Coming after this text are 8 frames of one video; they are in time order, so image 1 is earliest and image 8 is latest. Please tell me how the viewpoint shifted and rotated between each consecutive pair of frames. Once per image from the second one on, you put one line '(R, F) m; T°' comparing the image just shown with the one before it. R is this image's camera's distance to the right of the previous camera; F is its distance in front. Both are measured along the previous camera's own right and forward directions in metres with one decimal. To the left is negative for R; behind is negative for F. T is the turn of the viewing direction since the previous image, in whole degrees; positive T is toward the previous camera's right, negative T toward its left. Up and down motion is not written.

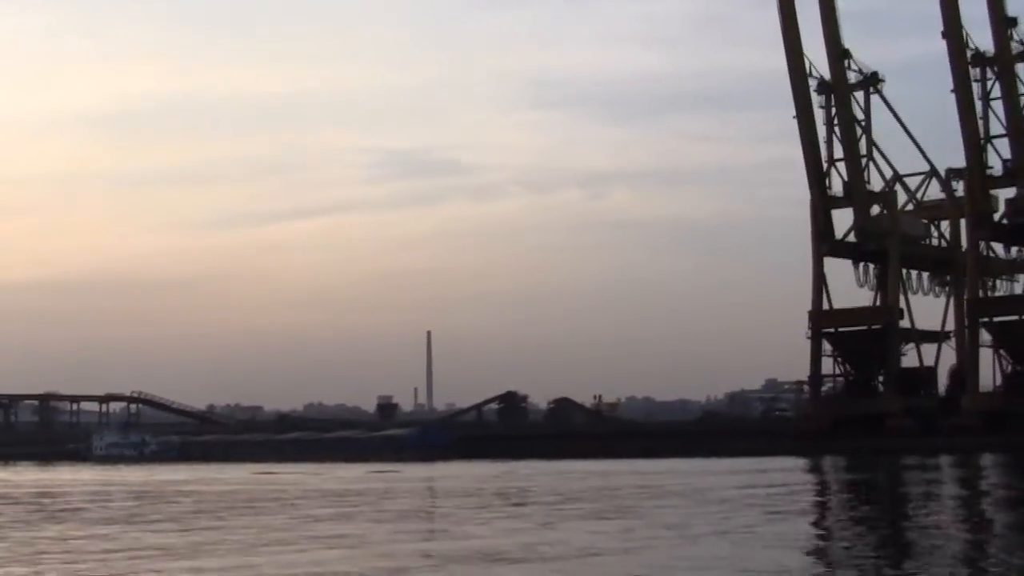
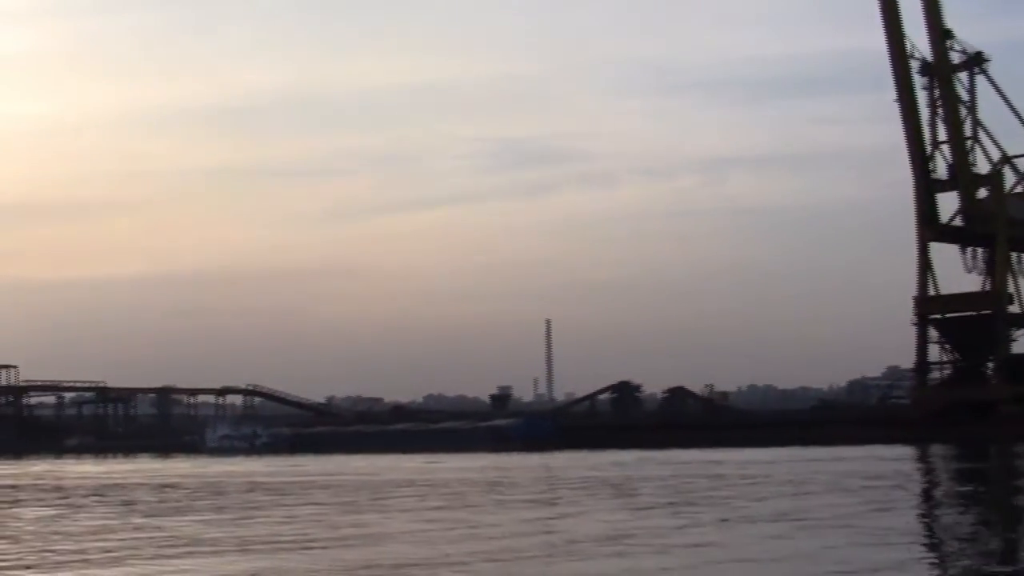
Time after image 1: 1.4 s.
(0.0, -0.2) m; -4°
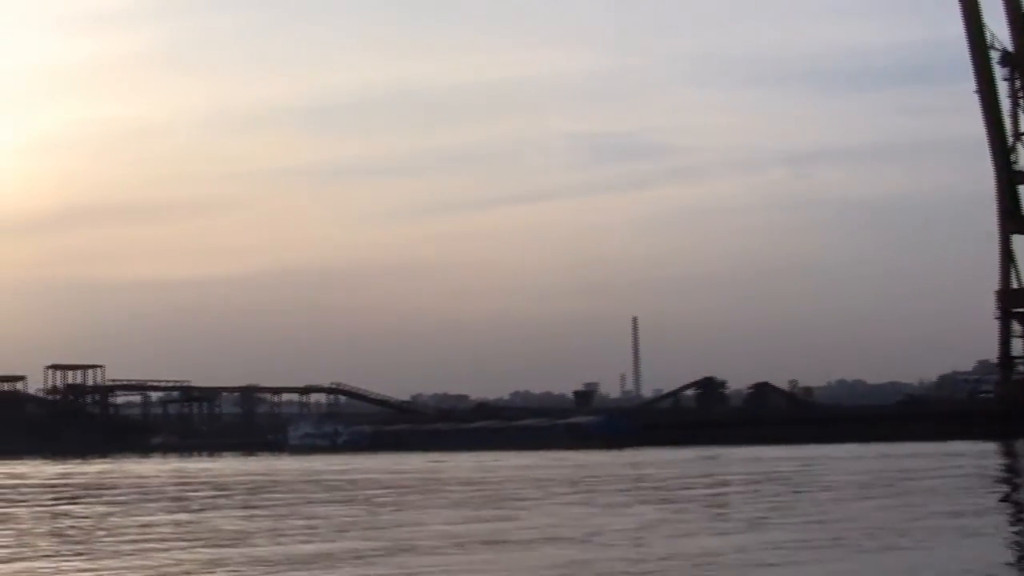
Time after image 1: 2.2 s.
(+0.2, +0.2) m; -3°
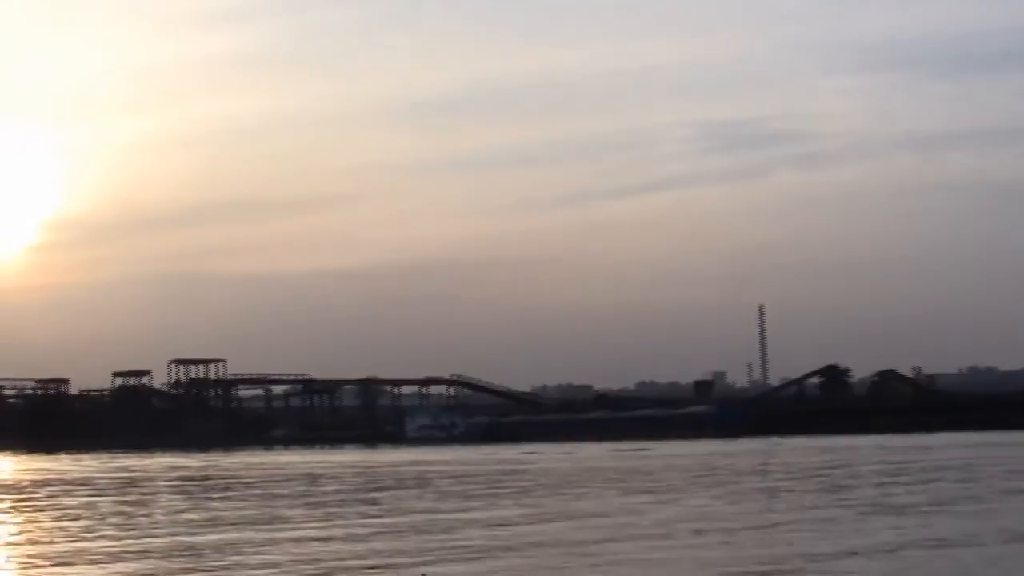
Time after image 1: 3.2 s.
(+0.3, +0.1) m; -4°
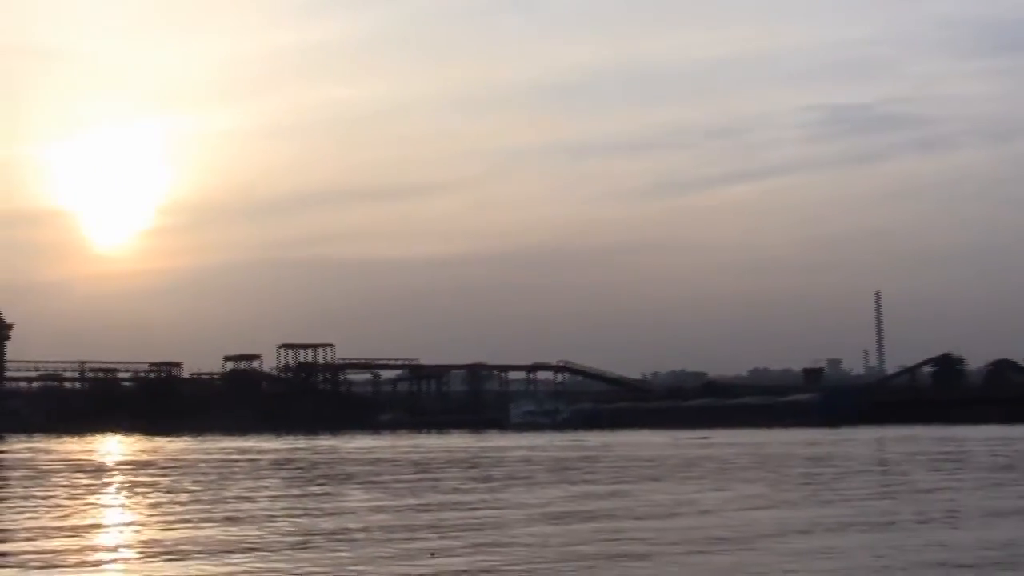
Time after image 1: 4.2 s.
(+0.2, -0.2) m; -4°
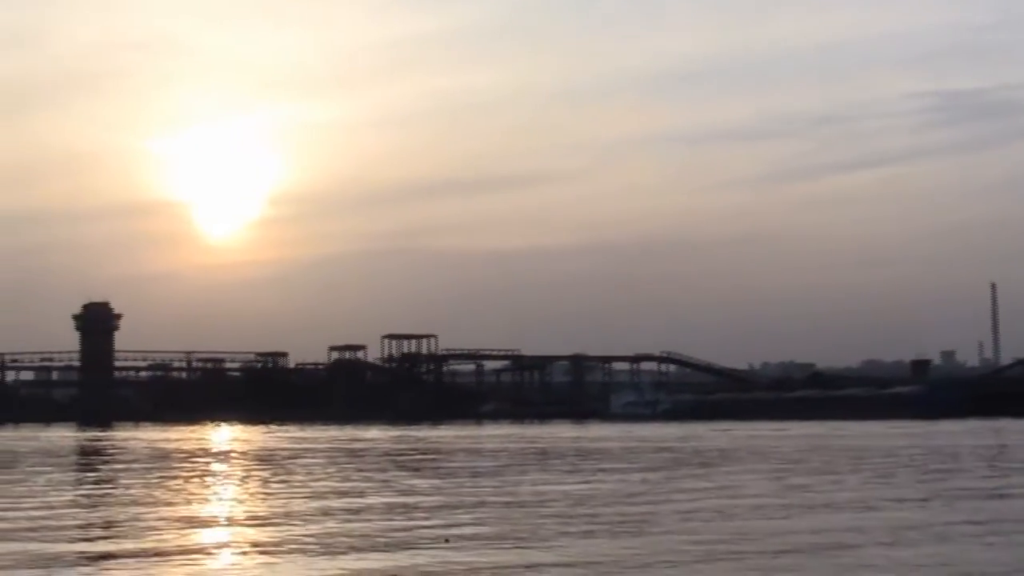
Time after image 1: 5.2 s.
(+0.1, -0.5) m; -4°
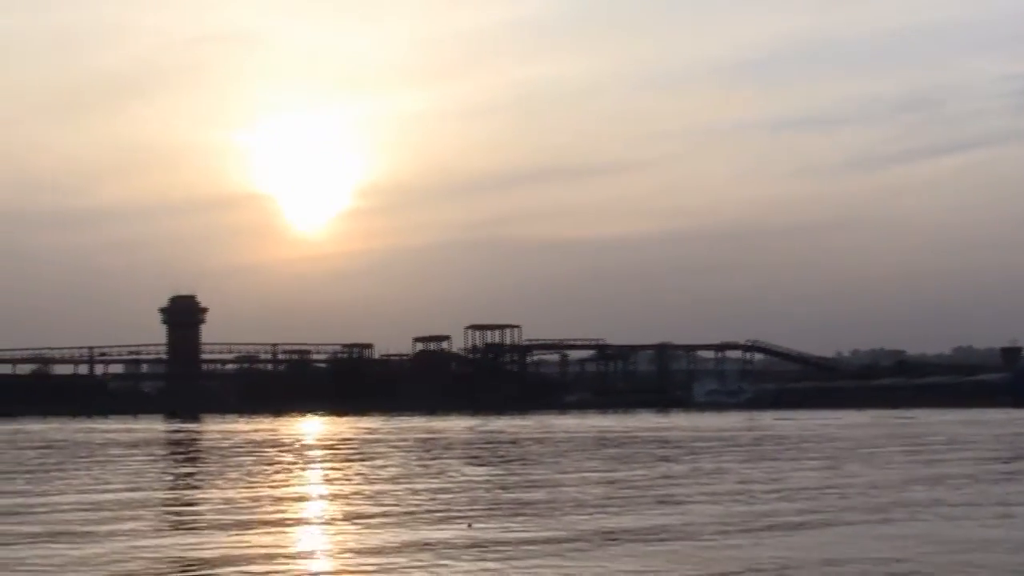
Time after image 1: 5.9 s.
(+0.1, -0.4) m; -3°
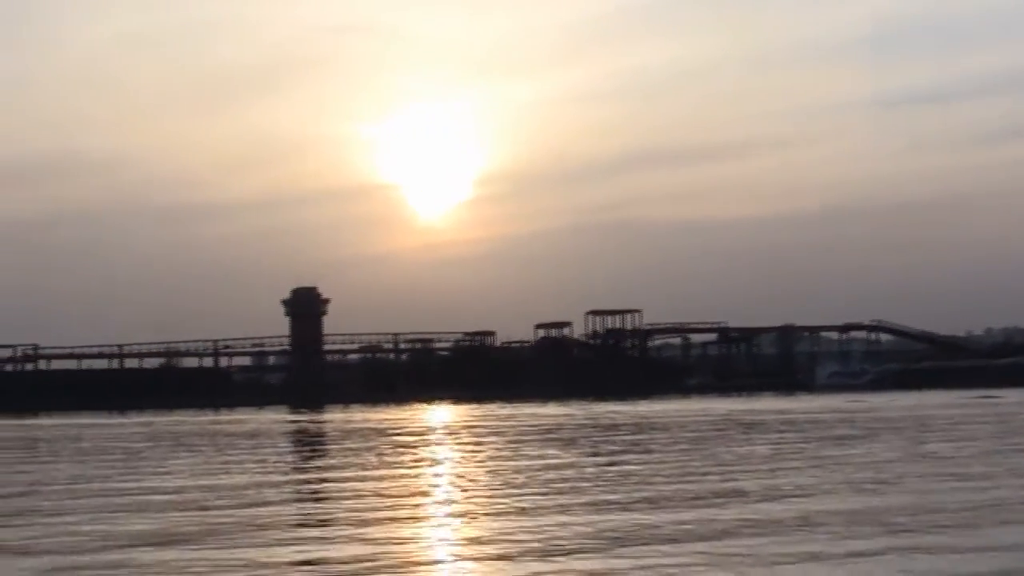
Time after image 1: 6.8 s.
(+0.2, -0.3) m; -4°
